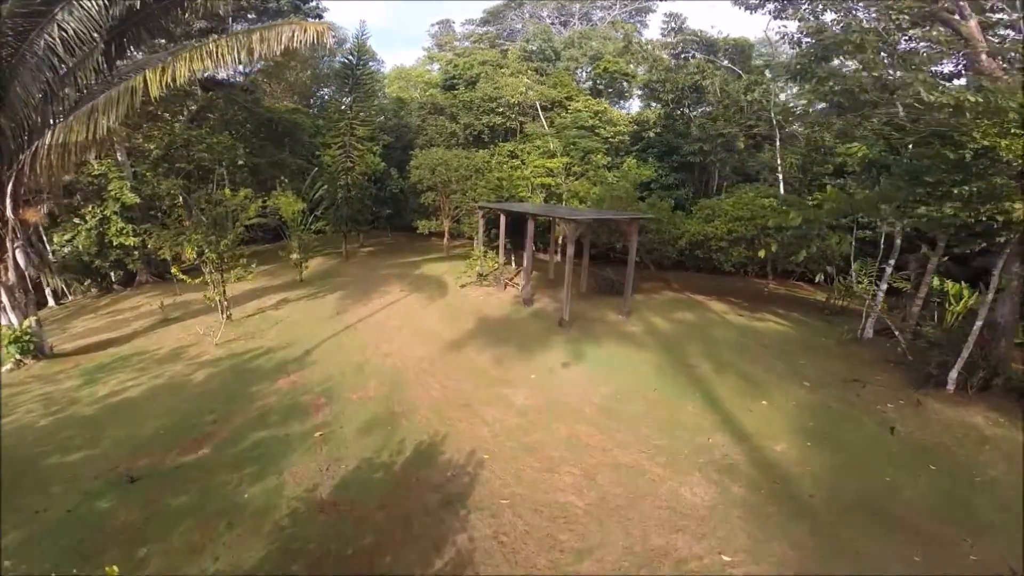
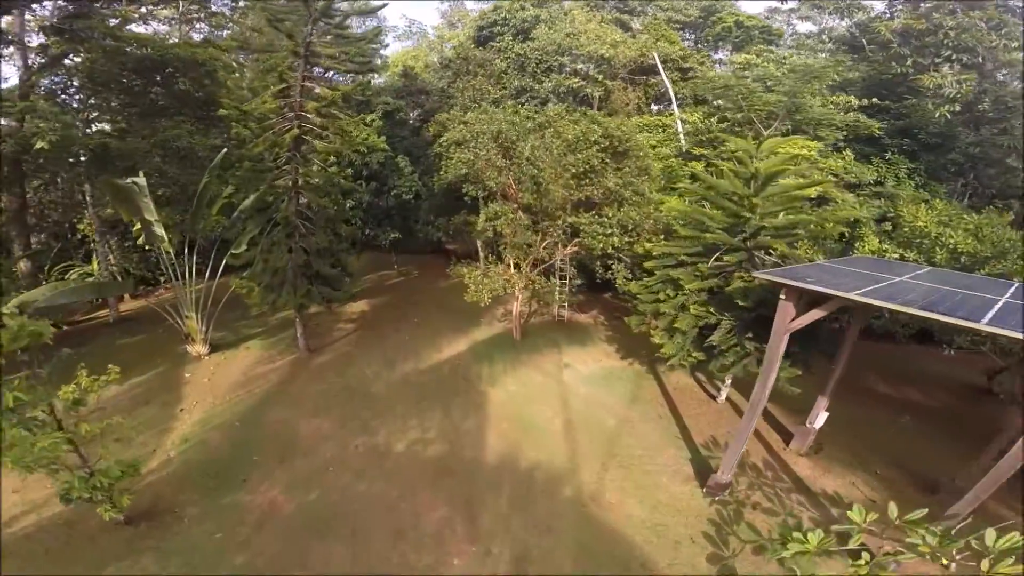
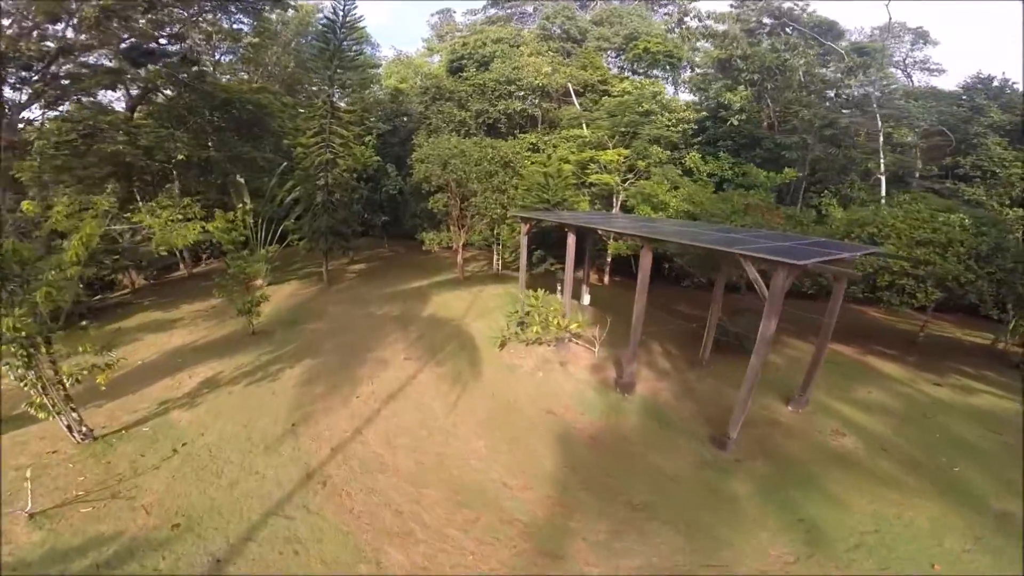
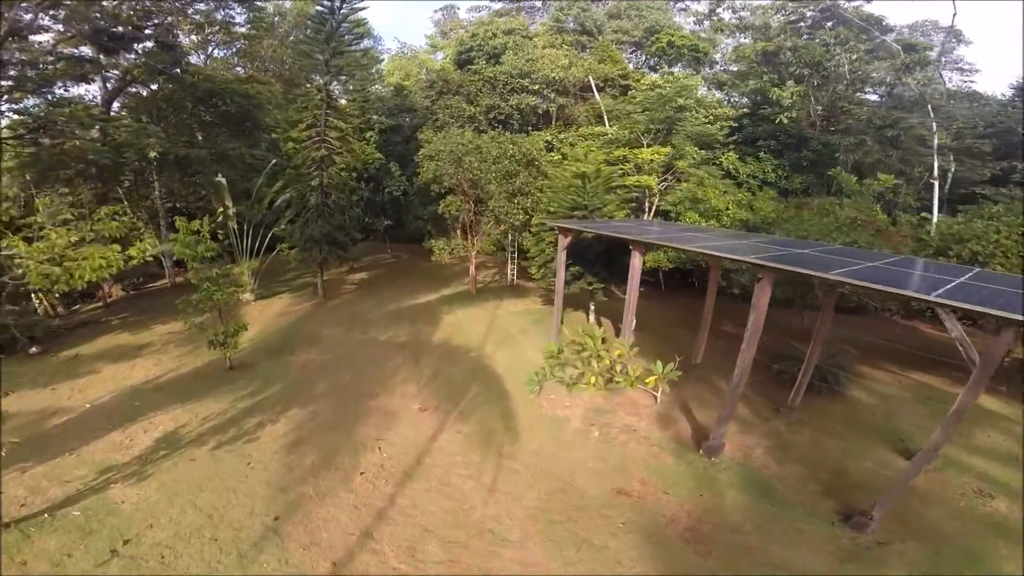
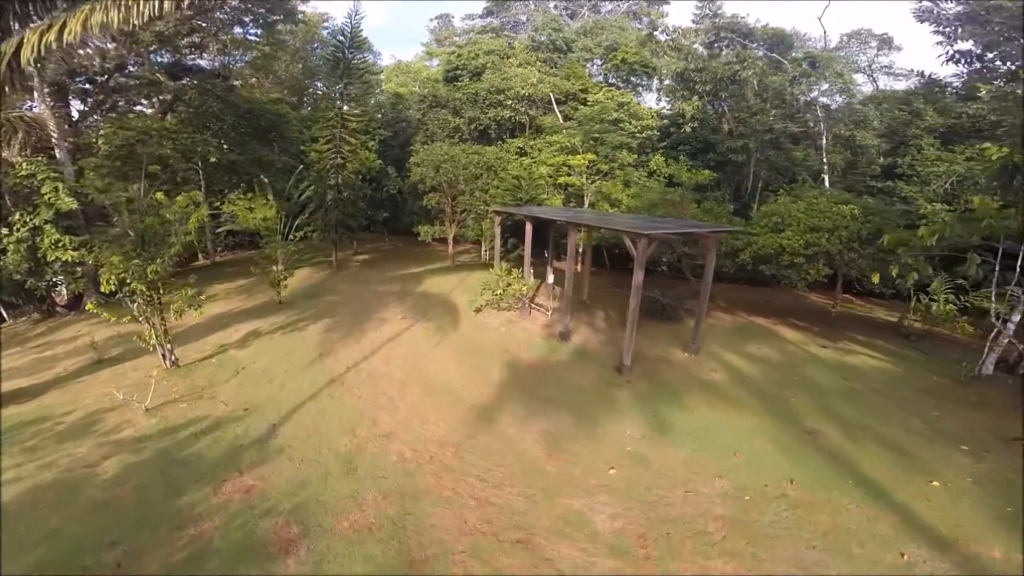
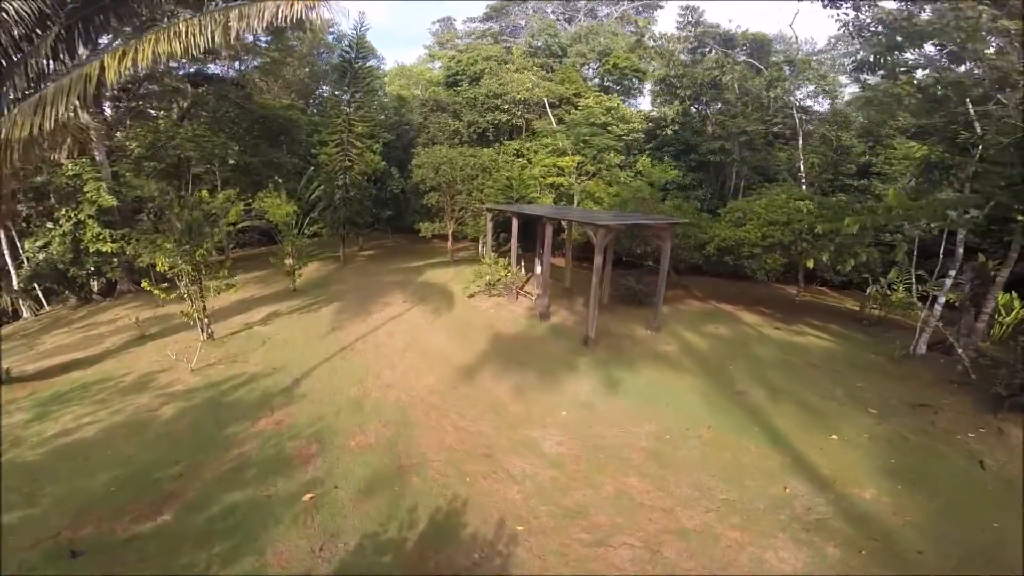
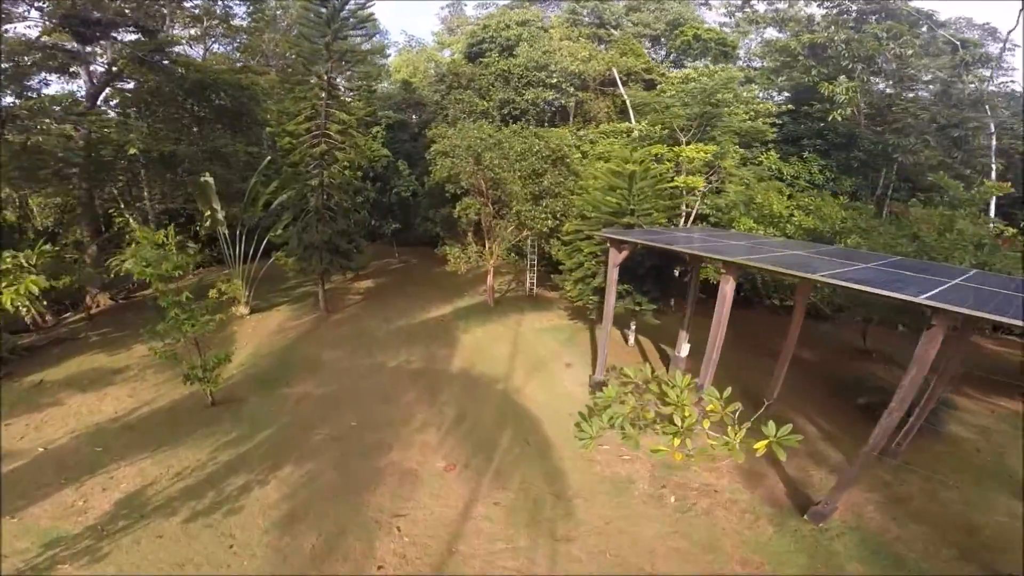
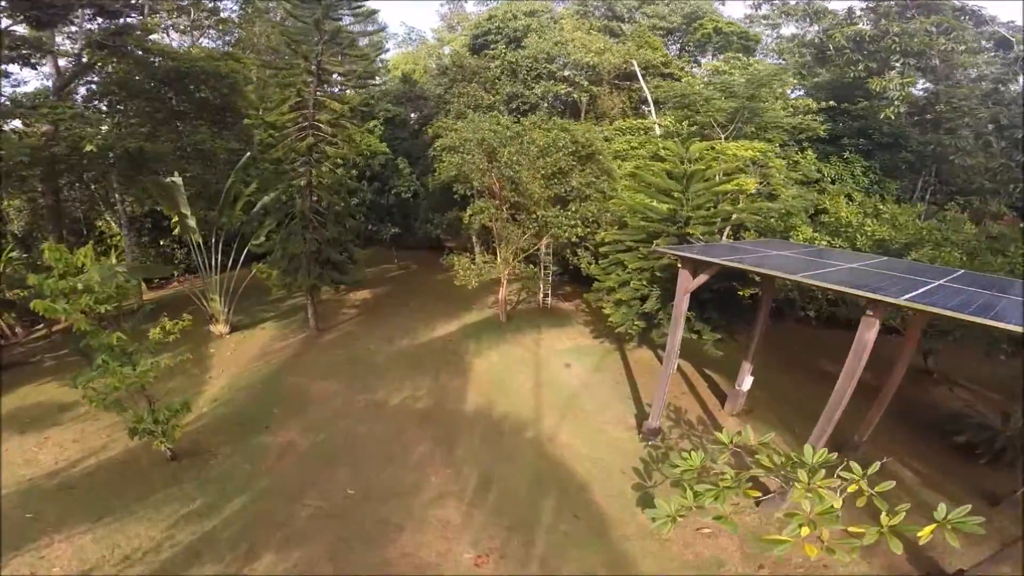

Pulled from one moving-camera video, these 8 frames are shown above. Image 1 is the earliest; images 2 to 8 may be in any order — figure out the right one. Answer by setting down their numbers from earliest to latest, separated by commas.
6, 5, 3, 4, 7, 8, 2
